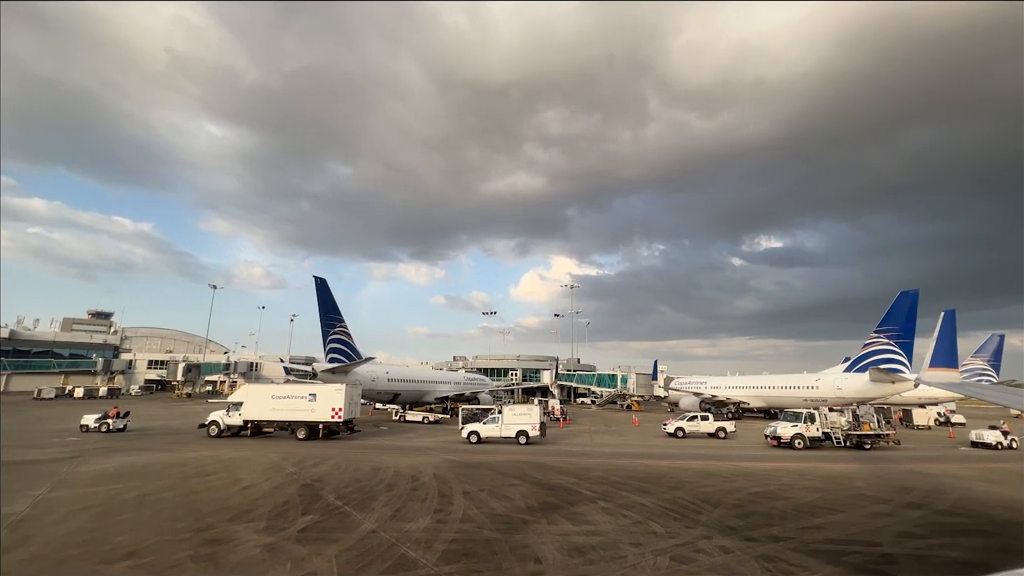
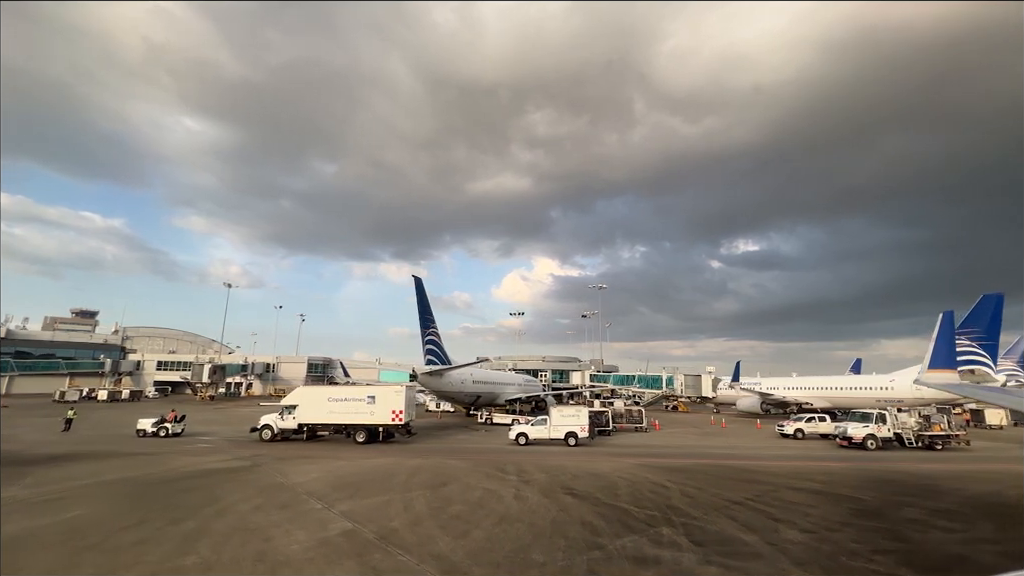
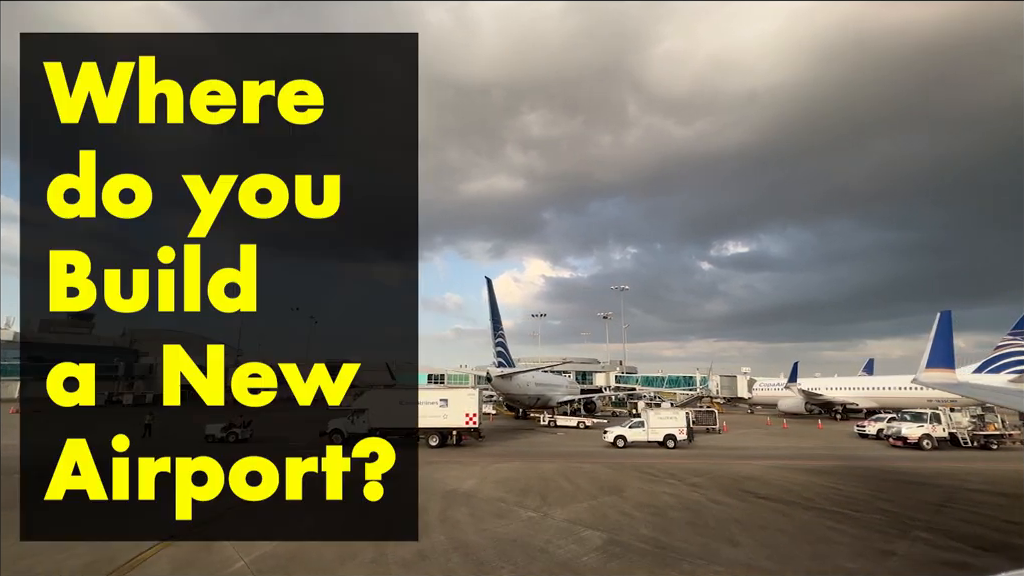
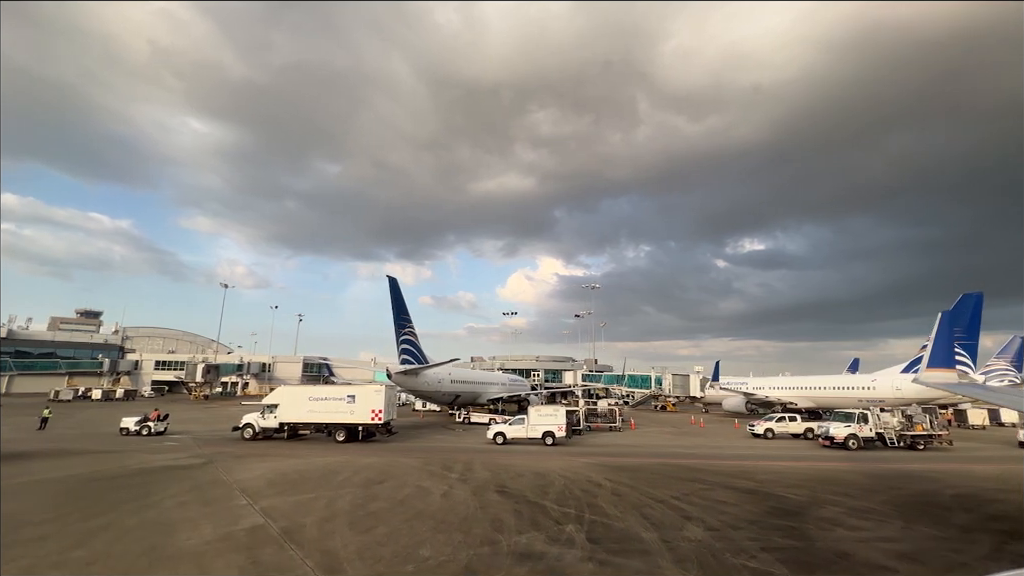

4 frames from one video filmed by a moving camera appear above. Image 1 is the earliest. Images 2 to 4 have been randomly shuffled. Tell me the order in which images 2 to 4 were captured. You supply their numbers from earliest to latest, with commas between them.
4, 2, 3
